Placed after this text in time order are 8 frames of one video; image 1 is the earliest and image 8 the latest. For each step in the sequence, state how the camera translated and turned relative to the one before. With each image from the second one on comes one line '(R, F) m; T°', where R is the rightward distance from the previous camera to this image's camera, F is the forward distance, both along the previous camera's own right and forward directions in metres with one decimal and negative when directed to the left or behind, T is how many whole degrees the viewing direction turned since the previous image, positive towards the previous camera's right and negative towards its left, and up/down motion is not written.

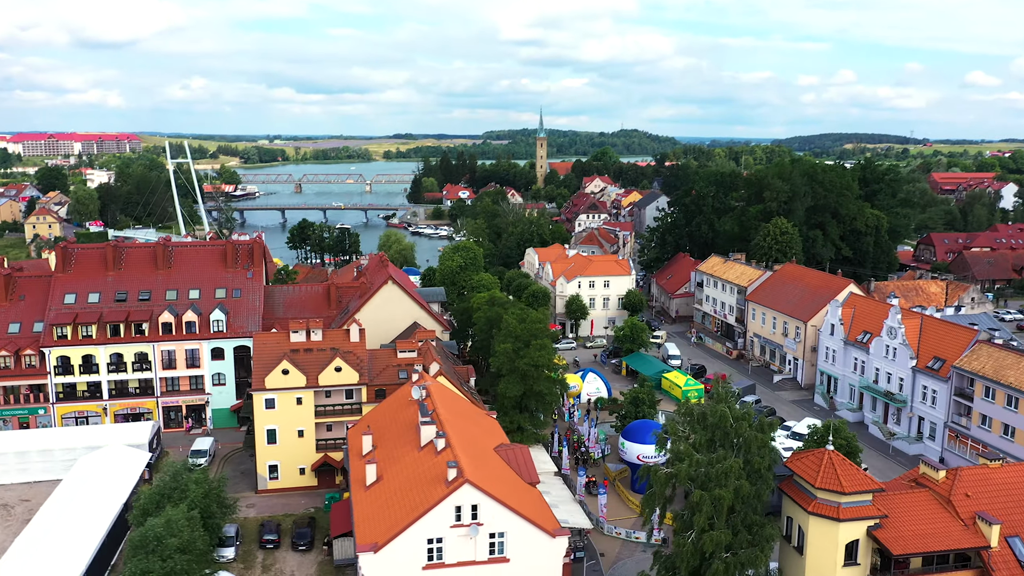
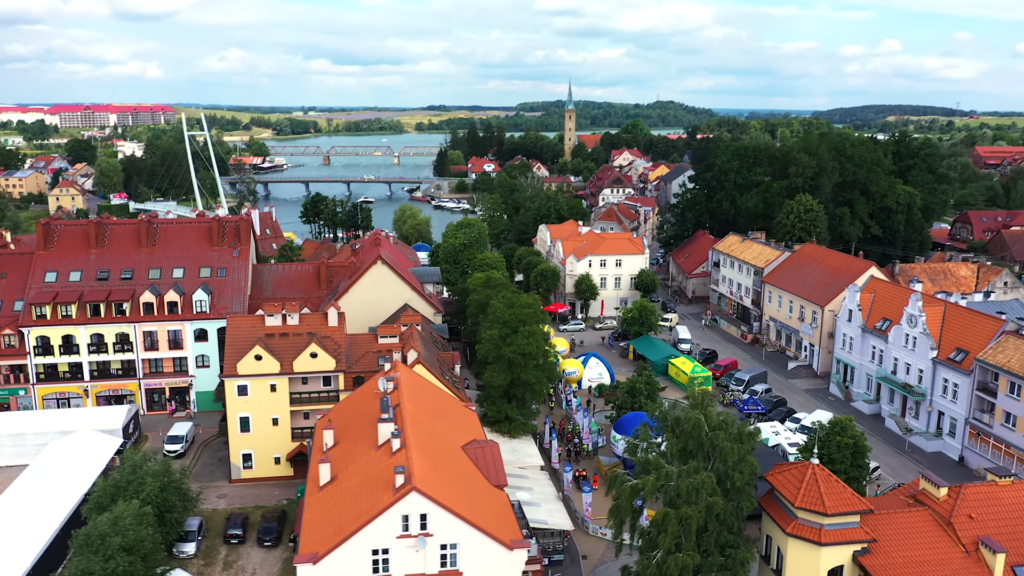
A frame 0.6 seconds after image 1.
(+3.7, +4.0) m; -2°
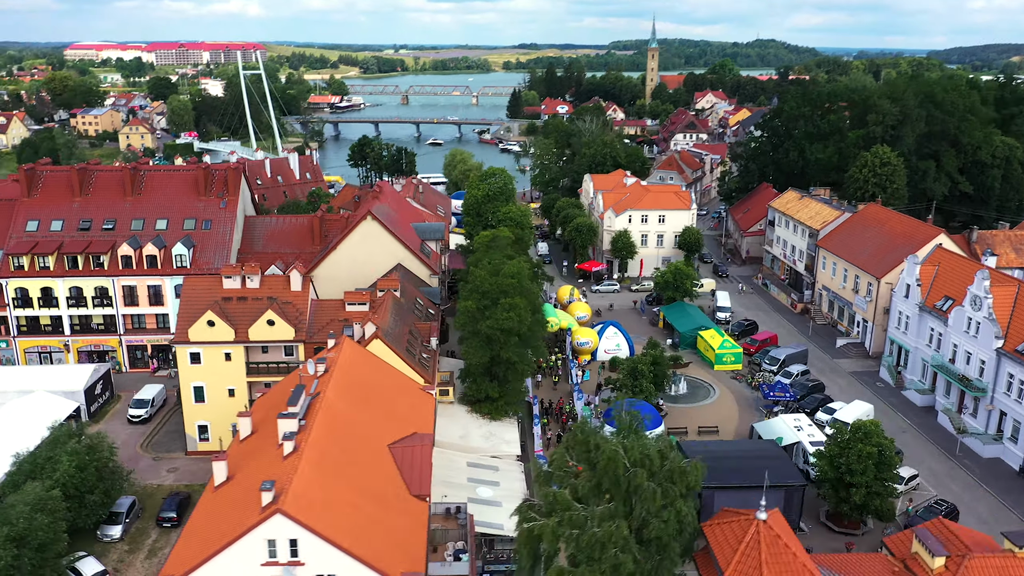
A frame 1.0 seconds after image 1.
(+7.5, +8.1) m; -6°
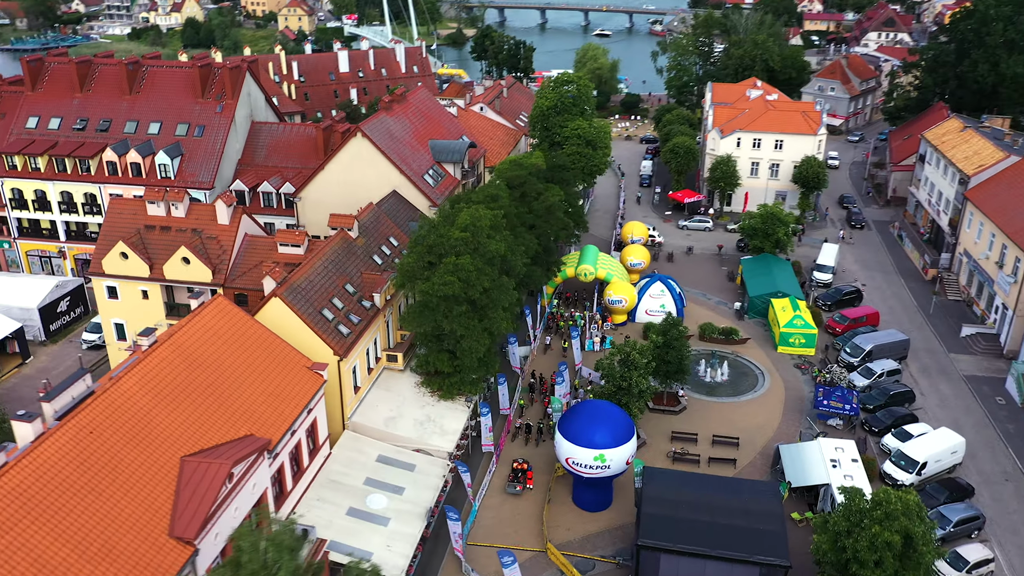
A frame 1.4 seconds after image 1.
(+13.1, +14.3) m; -13°
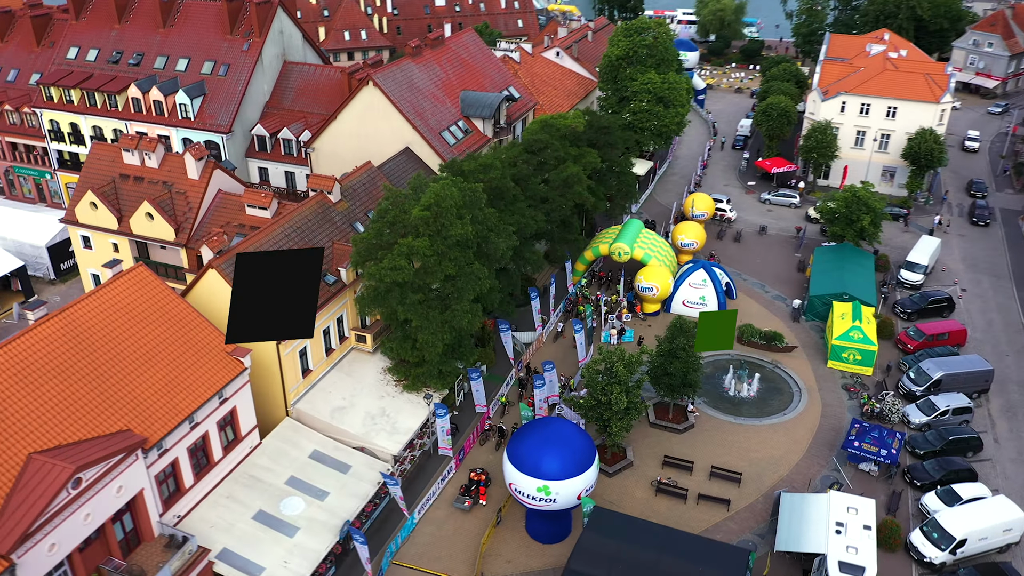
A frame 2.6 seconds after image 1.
(+8.3, +7.1) m; -9°
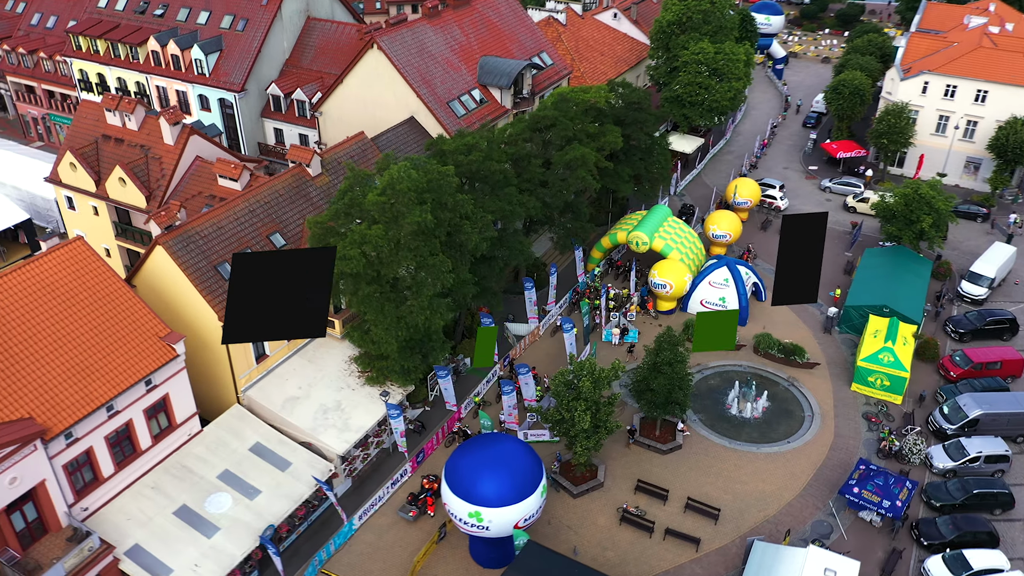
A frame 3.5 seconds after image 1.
(+6.0, +4.3) m; -7°
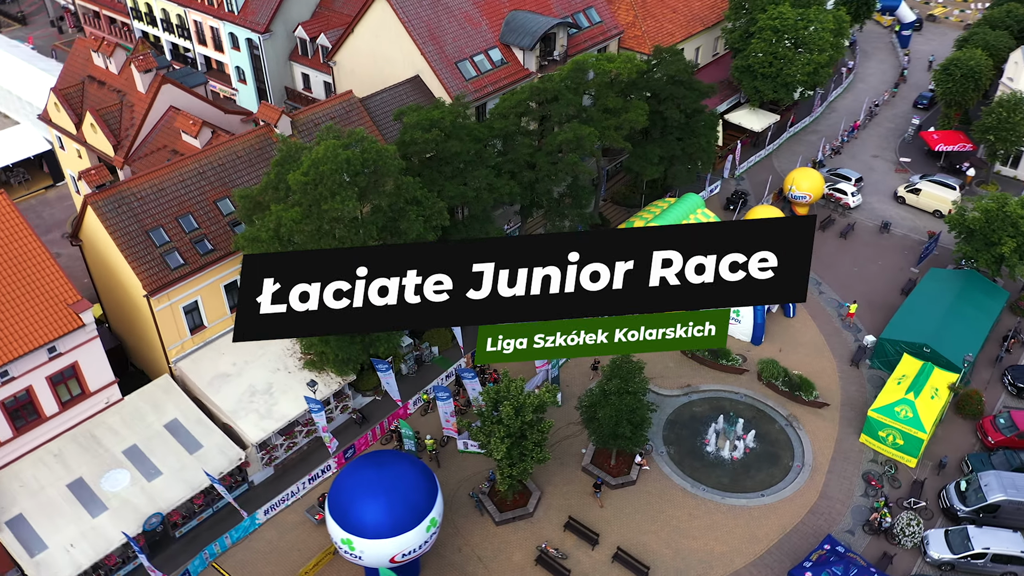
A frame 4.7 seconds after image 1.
(+8.1, +5.1) m; -9°
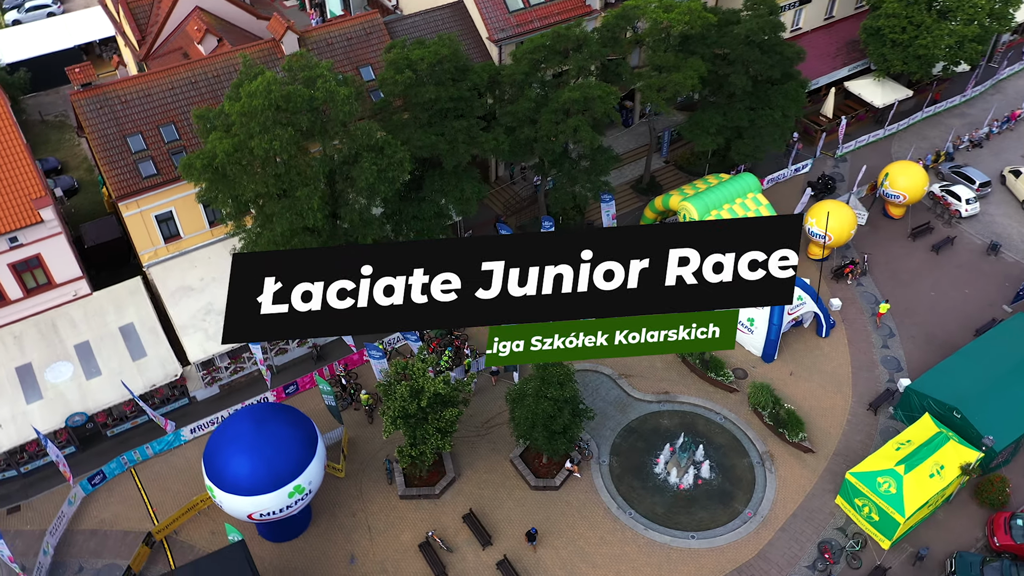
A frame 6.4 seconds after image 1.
(+9.3, +4.4) m; -12°
